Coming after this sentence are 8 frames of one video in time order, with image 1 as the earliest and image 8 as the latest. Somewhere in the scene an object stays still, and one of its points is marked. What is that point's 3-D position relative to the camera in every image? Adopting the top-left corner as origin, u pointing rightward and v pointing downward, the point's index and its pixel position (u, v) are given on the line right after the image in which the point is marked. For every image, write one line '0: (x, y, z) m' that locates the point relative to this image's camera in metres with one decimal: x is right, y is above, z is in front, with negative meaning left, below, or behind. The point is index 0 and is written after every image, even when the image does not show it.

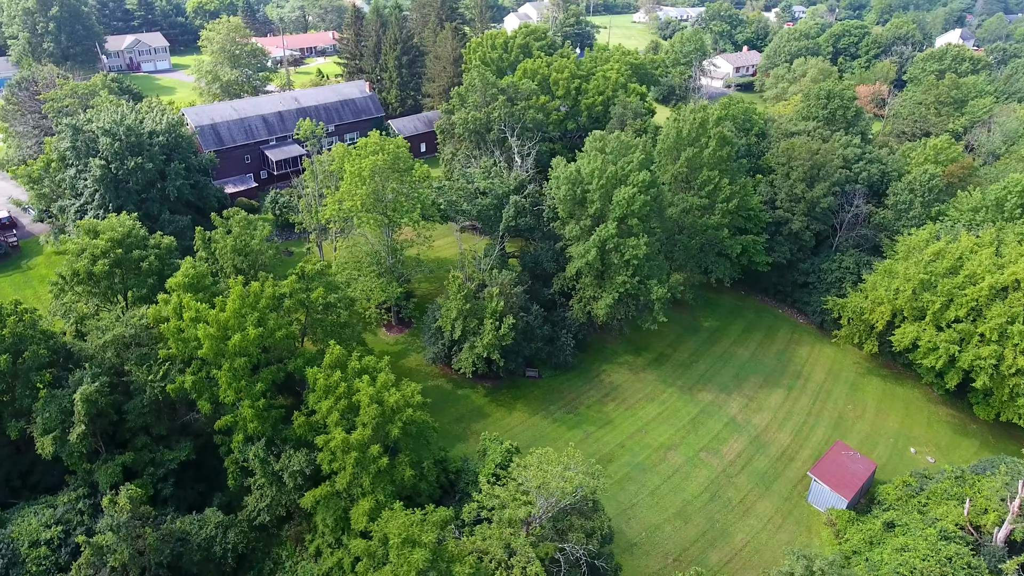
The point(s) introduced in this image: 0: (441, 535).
0: (-2.2, -7.1, +18.0) m
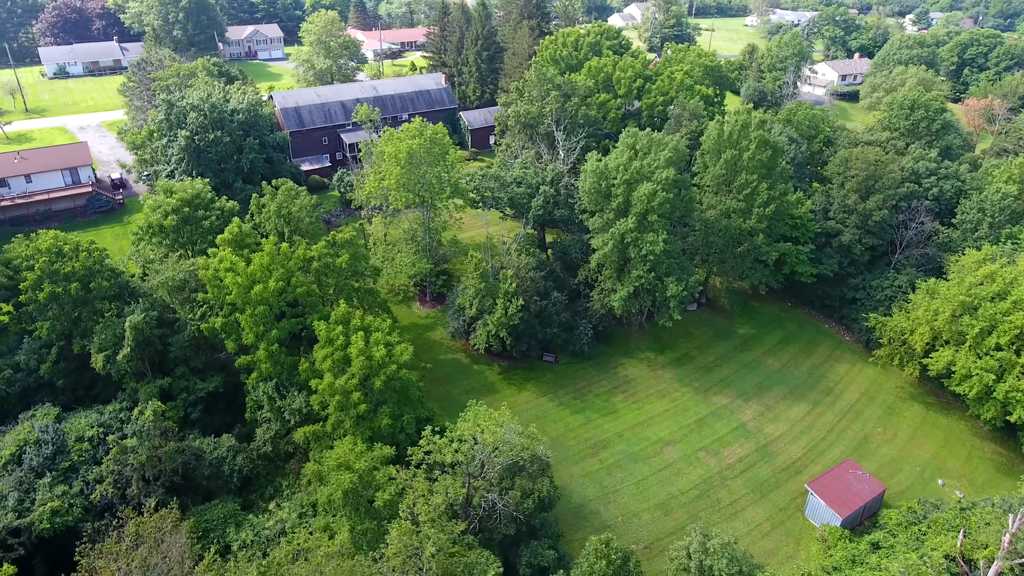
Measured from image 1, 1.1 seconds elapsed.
0: (-4.5, -5.8, +20.3) m
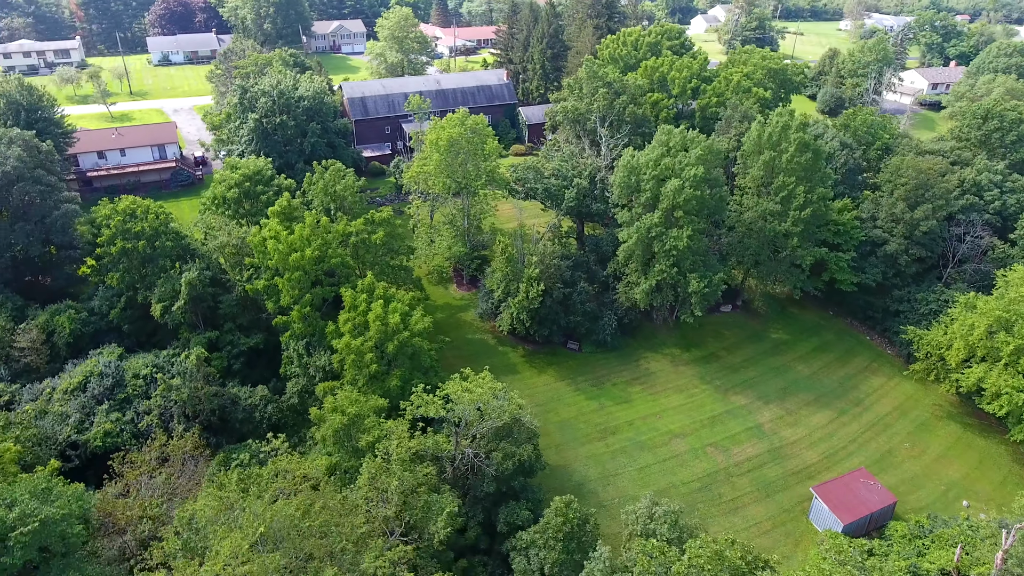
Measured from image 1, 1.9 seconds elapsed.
0: (-5.2, -4.6, +22.6) m
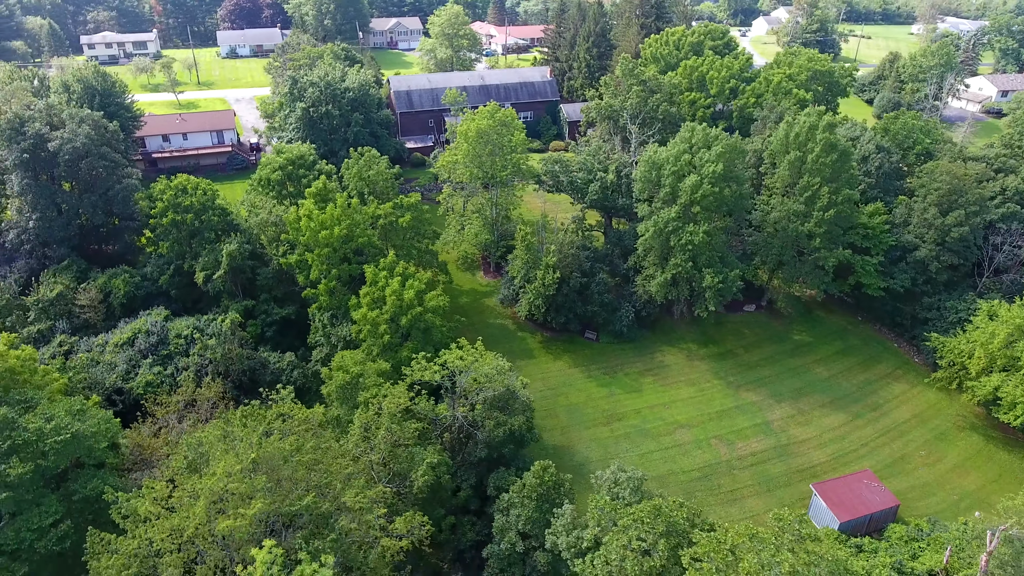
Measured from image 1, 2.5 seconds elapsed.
0: (-5.6, -3.5, +24.6) m
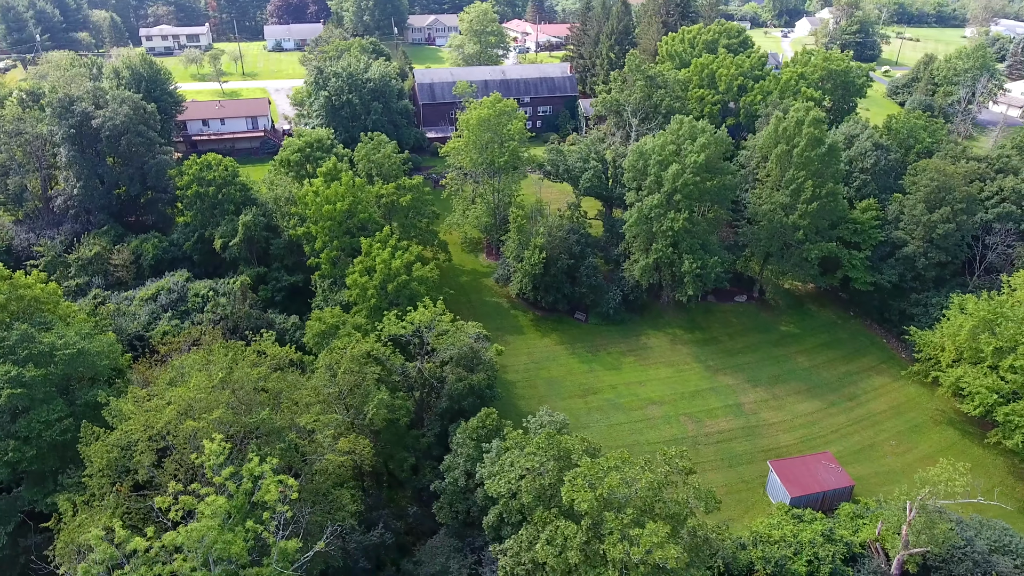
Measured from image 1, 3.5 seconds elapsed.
0: (-7.4, -1.8, +27.6) m
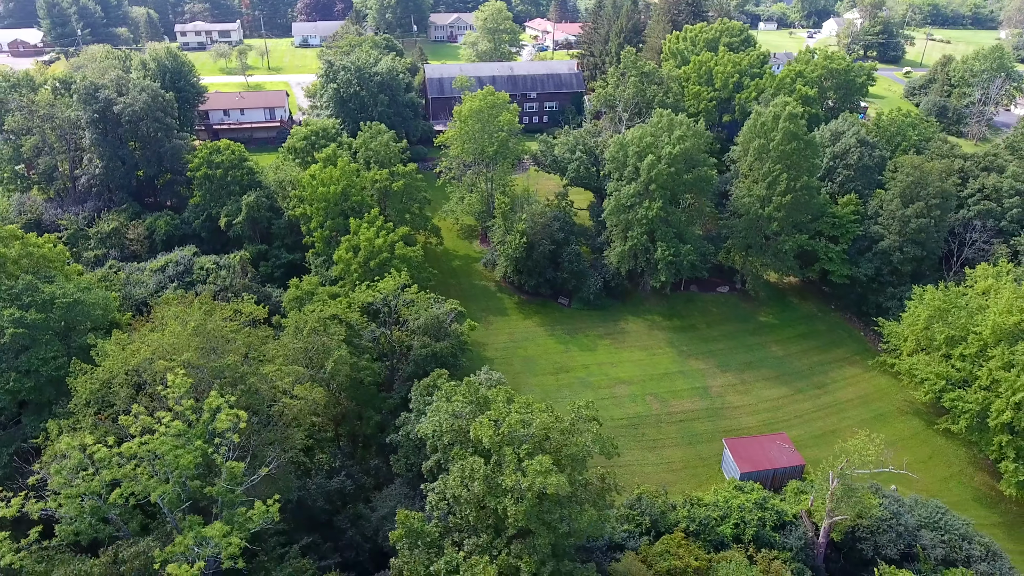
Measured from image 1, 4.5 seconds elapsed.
0: (-9.3, -0.4, +30.3) m
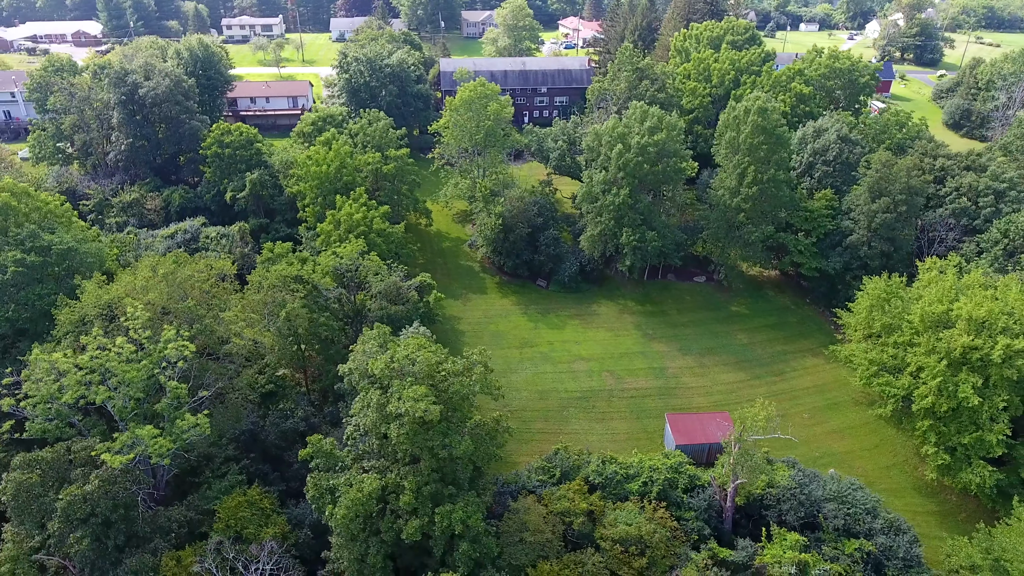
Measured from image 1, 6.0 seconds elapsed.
0: (-12.1, +1.5, +34.0) m
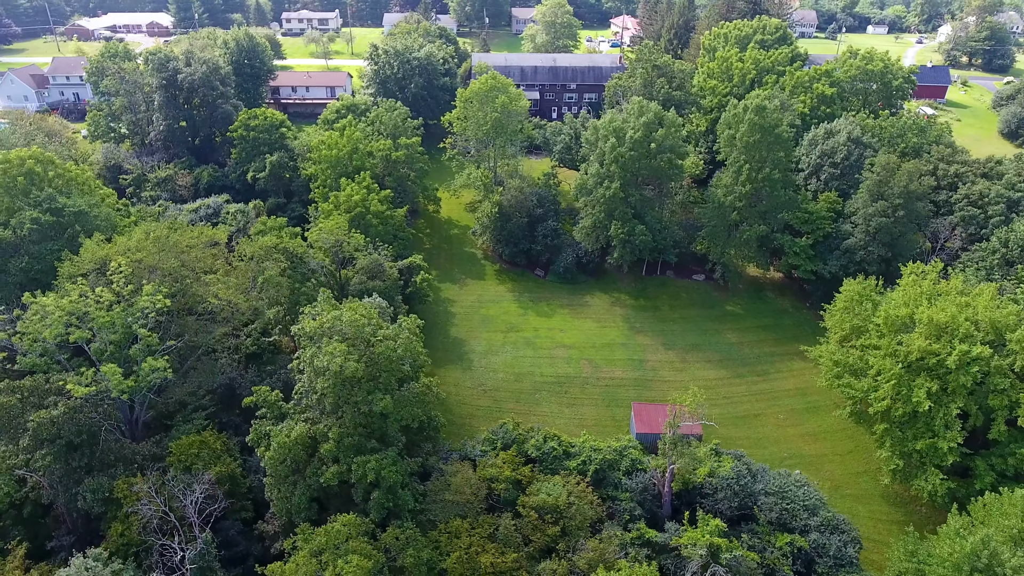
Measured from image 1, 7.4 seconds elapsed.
0: (-13.6, +3.2, +36.8) m
